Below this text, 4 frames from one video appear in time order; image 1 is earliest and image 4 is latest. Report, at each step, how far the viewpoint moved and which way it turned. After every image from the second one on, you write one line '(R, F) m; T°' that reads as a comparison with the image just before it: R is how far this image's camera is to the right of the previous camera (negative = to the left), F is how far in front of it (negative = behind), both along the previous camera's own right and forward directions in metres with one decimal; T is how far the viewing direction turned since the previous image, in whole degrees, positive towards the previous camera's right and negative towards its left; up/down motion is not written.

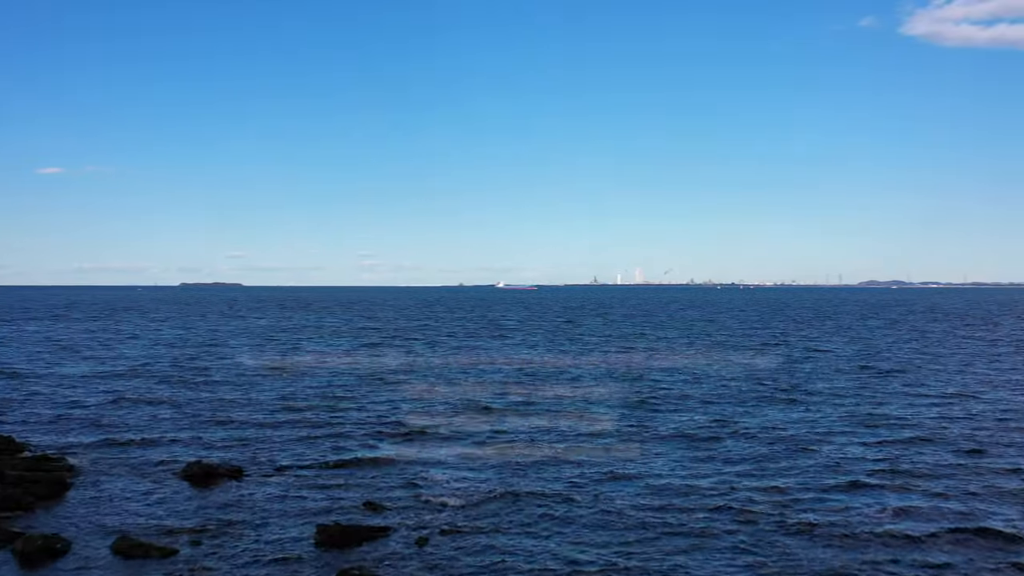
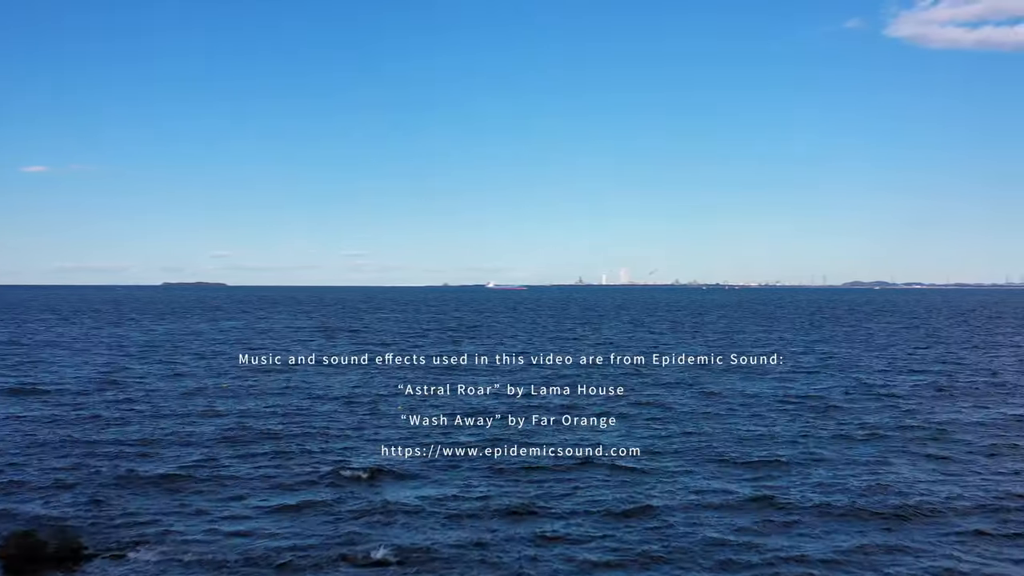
(+0.1, +2.3) m; +1°
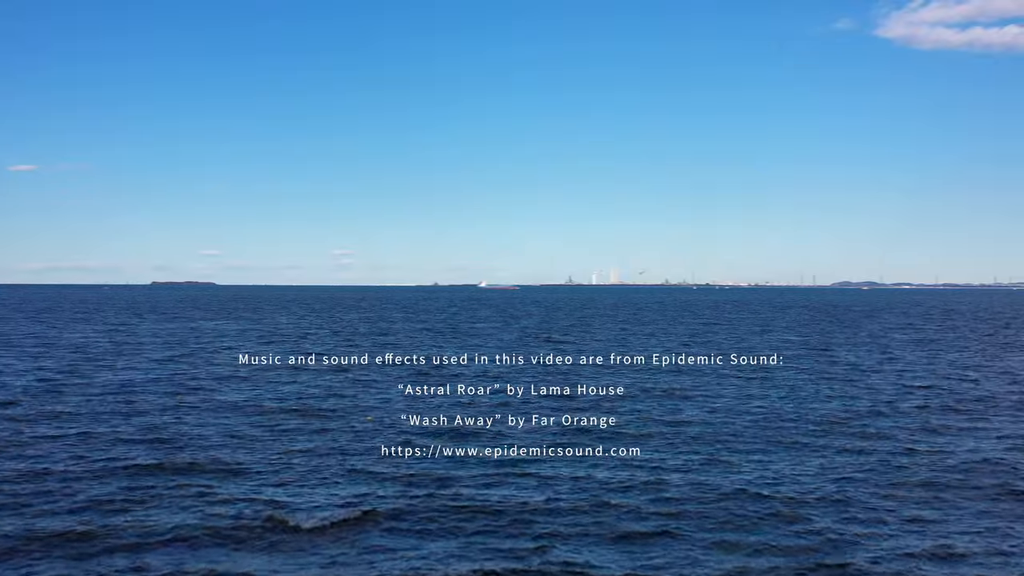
(-0.9, +0.8) m; +1°
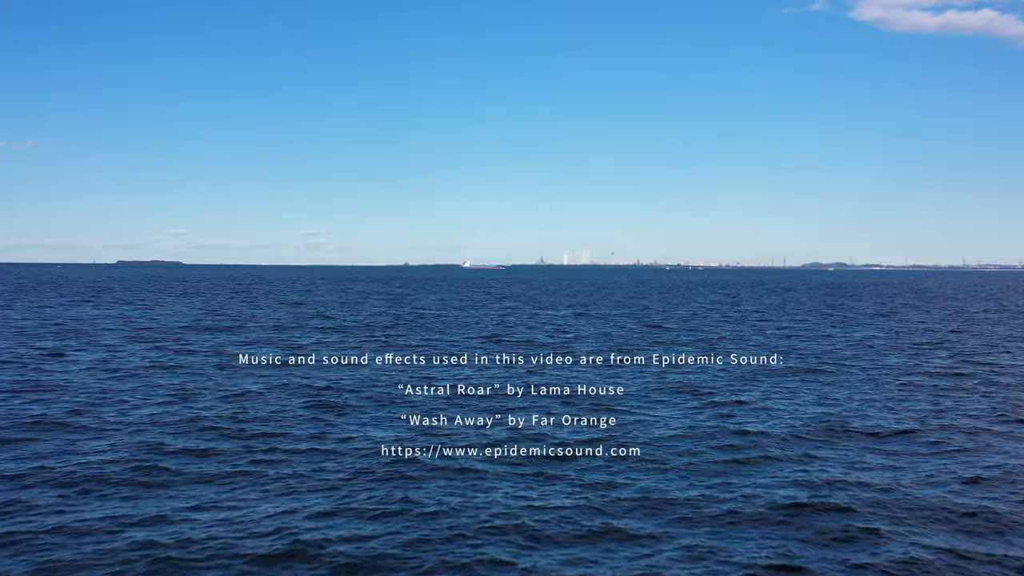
(-2.9, +3.9) m; +2°
